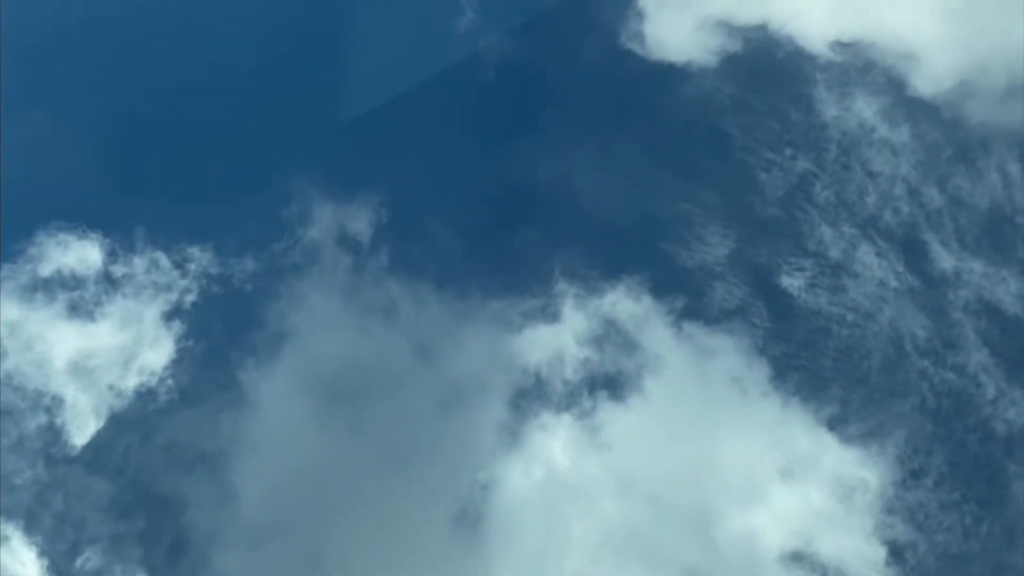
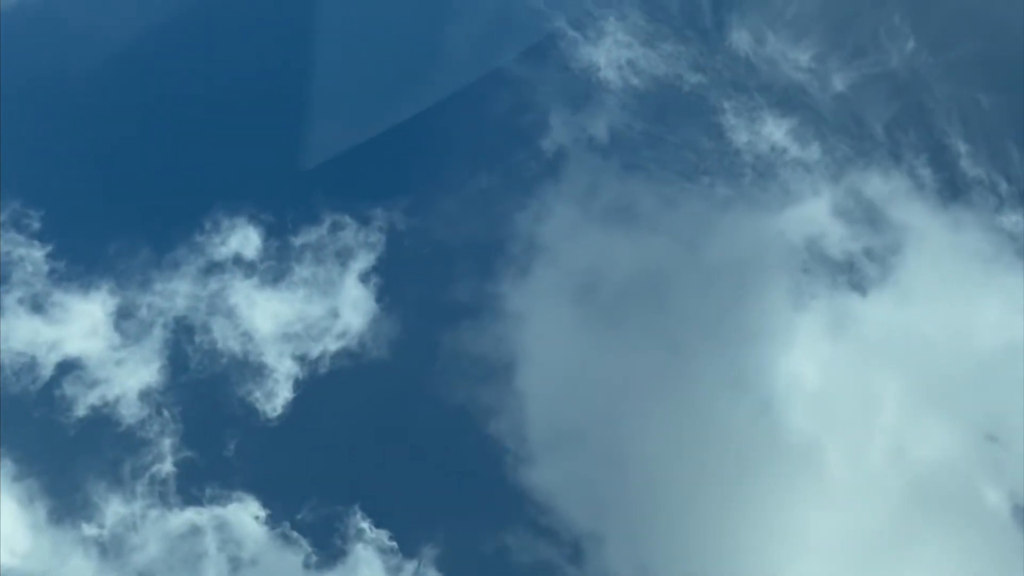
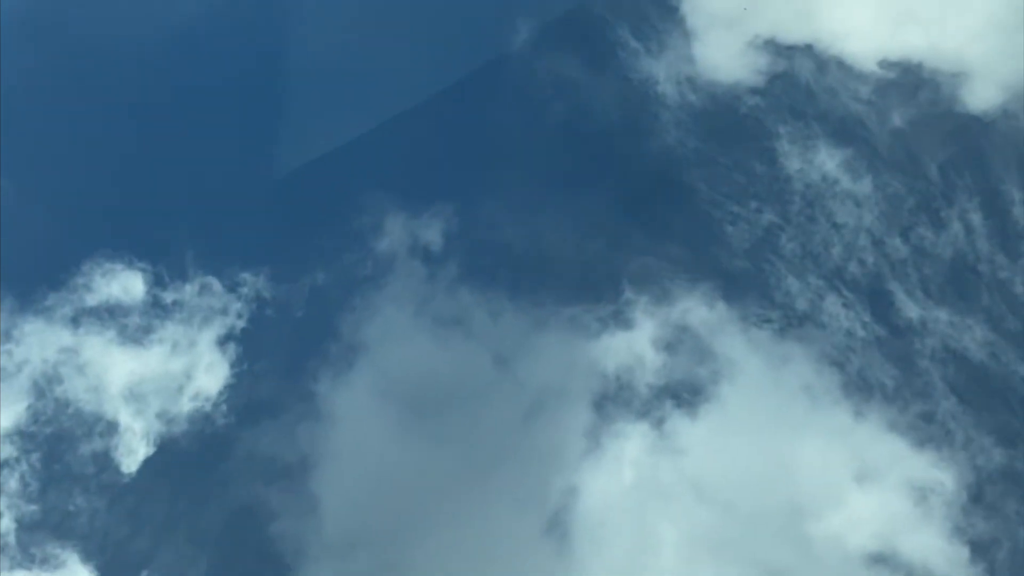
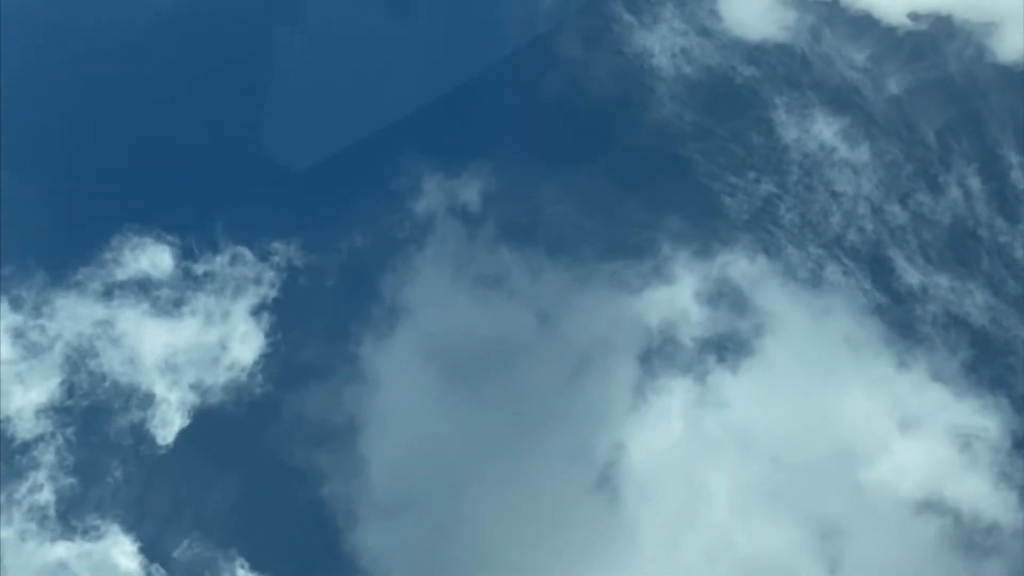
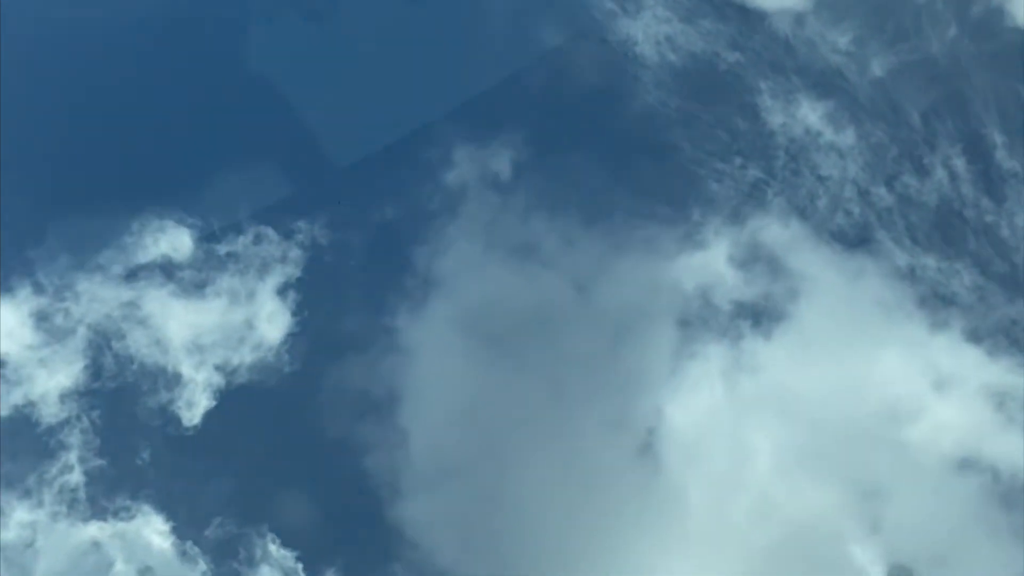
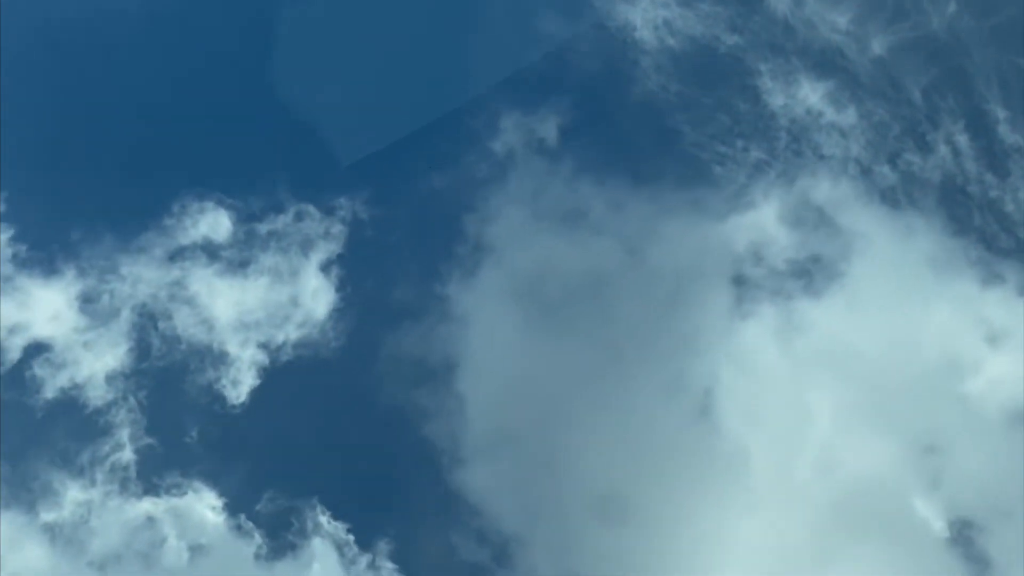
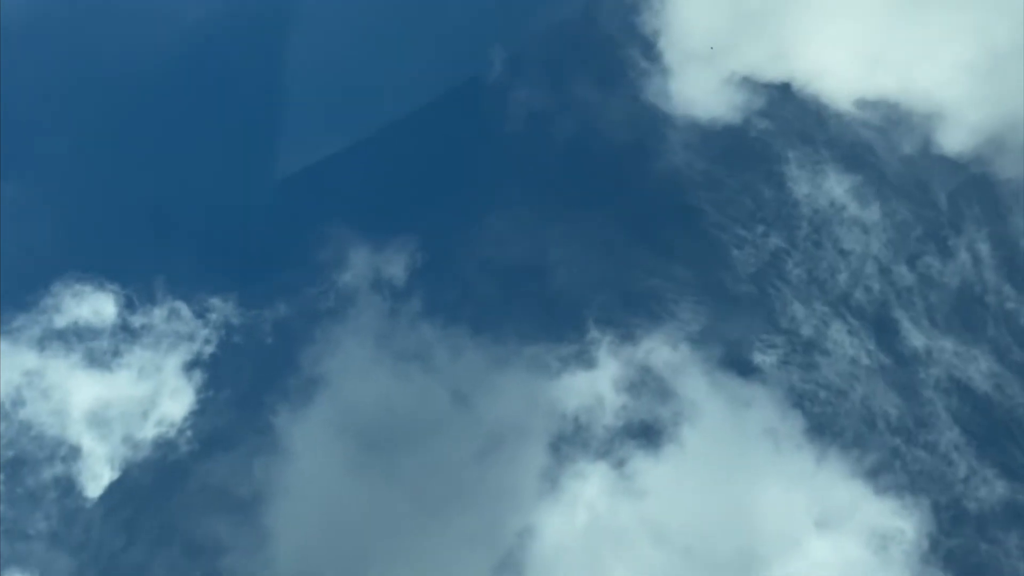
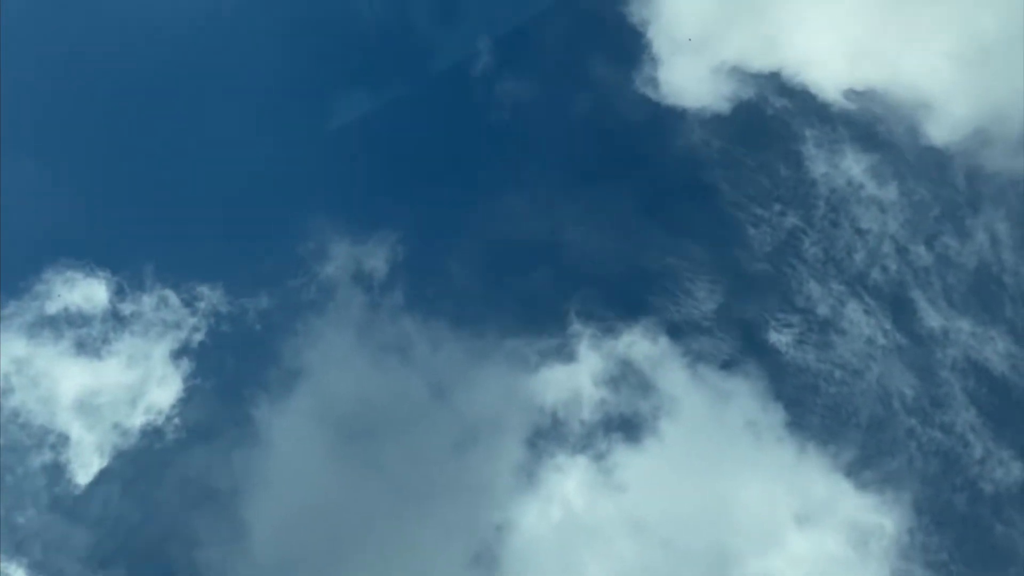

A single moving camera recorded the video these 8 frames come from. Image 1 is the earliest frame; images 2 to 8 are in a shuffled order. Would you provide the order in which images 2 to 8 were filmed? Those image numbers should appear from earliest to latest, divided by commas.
8, 7, 3, 4, 5, 6, 2
